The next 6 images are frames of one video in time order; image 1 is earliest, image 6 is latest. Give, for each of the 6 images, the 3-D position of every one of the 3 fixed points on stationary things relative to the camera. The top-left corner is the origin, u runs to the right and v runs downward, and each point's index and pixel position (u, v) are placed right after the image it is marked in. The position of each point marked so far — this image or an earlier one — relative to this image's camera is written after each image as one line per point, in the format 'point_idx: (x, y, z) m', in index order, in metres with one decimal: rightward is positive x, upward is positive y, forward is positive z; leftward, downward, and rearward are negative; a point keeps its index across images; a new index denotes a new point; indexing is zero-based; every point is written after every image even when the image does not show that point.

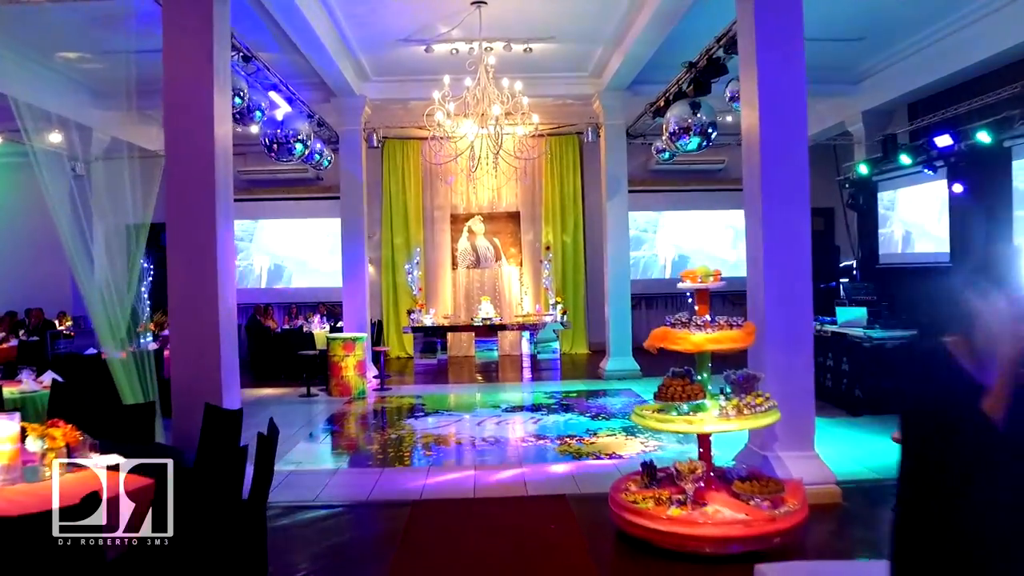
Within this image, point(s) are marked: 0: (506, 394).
0: (-0.1, -1.0, +8.3) m
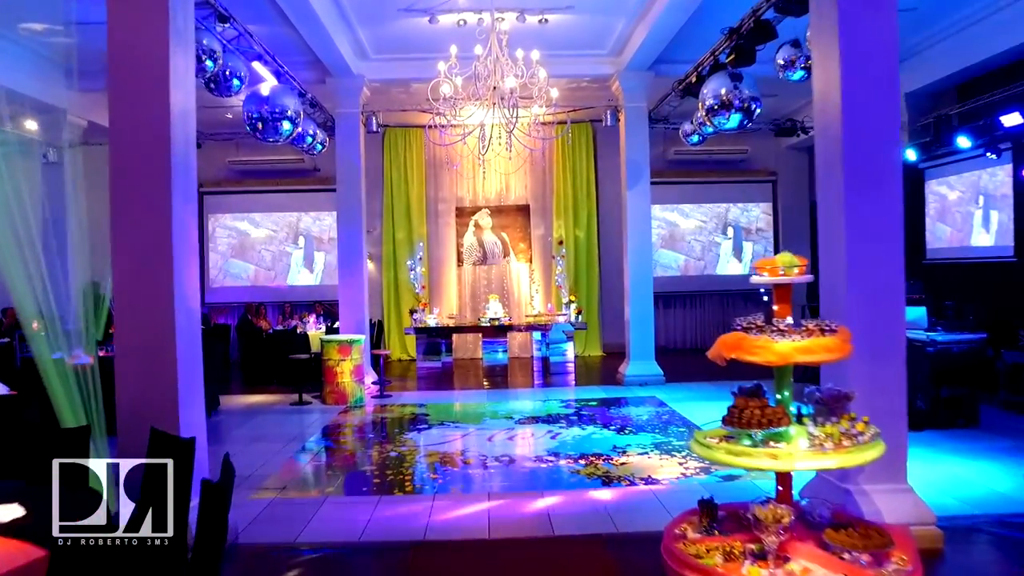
0: (+0.1, -1.0, +7.6) m
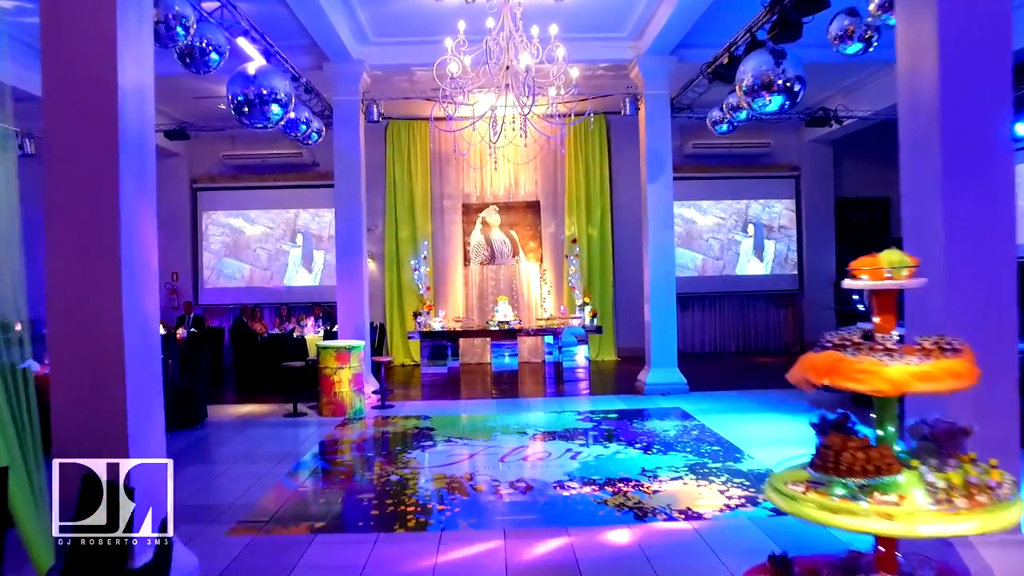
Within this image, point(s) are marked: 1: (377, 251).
0: (+0.2, -1.0, +7.0) m
1: (-1.8, +0.5, +11.1) m
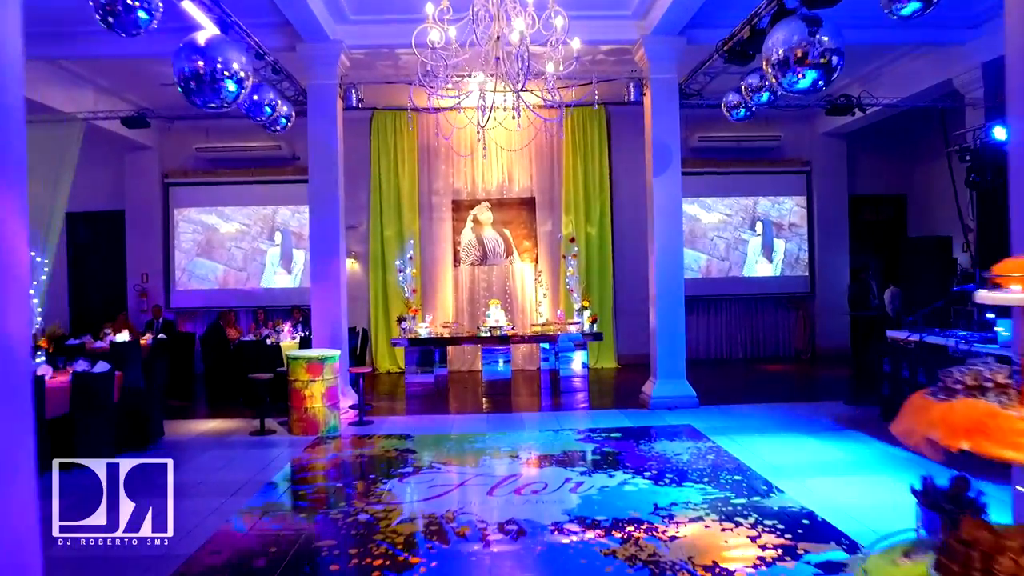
0: (+0.1, -1.1, +6.3) m
1: (-1.9, +0.5, +10.4) m
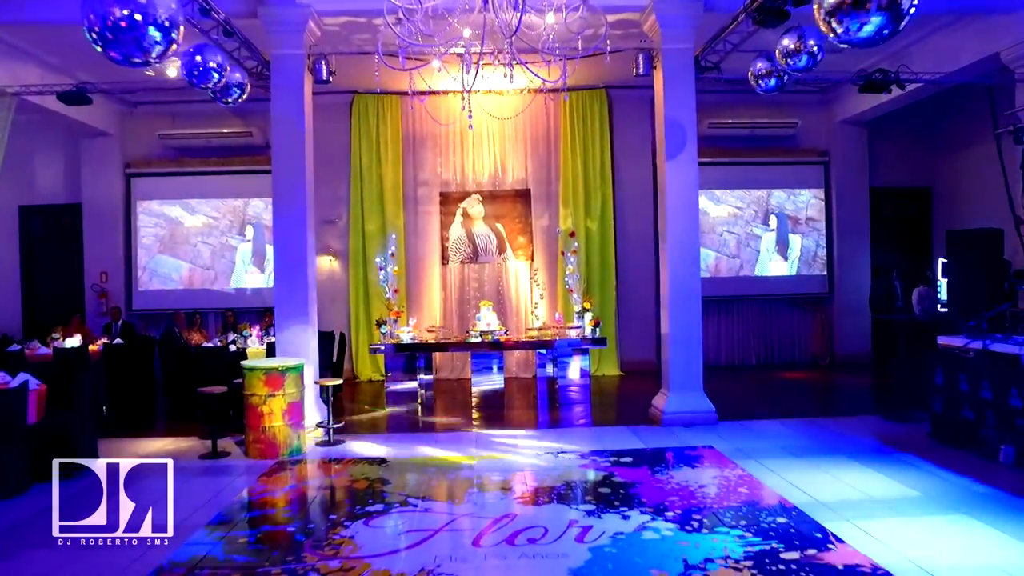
0: (0.0, -1.1, +5.4) m
1: (-1.9, +0.5, +9.5) m
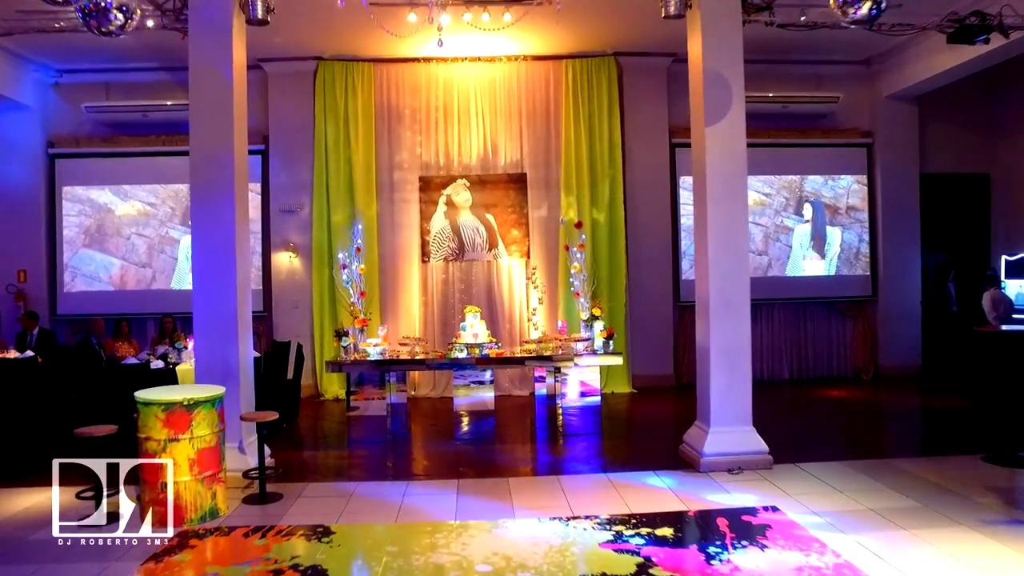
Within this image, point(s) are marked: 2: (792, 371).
0: (0.0, -1.1, +4.0) m
1: (-2.0, +0.4, +8.1) m
2: (+2.9, -0.8, +8.7) m
